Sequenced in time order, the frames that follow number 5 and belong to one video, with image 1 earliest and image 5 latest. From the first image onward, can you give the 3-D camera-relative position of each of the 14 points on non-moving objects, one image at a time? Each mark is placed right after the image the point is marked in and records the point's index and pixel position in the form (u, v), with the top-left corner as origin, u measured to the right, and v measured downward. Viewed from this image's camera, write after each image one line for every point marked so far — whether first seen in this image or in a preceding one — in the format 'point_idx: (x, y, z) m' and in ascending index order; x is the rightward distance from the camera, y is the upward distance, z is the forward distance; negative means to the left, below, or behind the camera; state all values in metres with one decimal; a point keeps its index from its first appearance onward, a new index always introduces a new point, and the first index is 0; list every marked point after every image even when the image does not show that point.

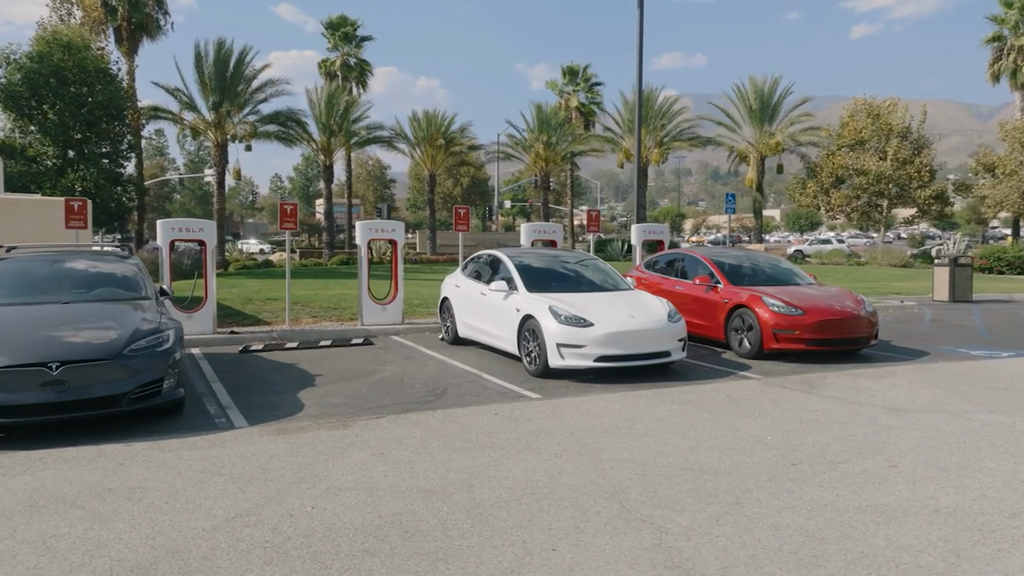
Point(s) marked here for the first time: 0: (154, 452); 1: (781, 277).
0: (-2.7, -1.2, +5.8) m
1: (+4.1, +0.2, +11.5) m
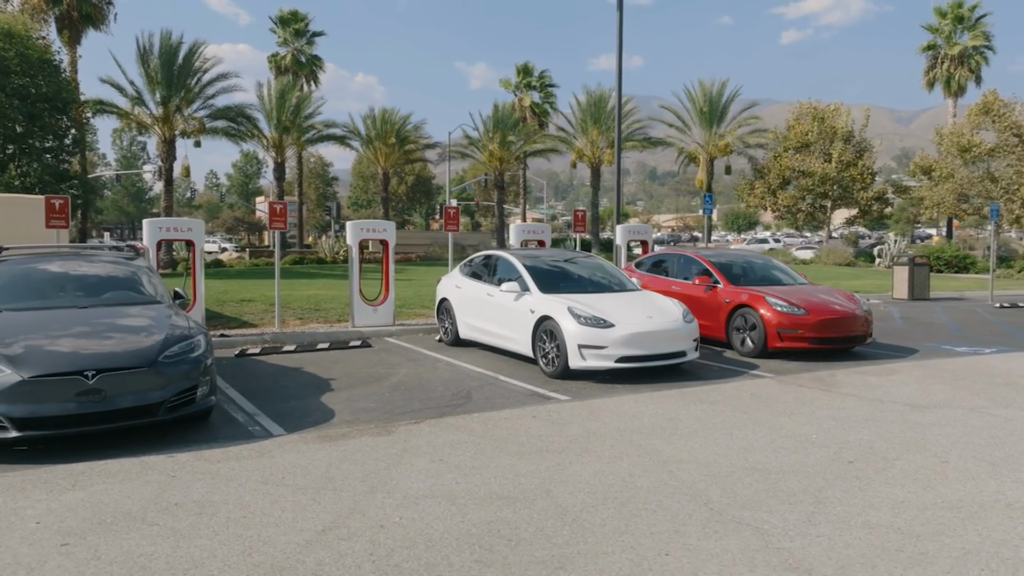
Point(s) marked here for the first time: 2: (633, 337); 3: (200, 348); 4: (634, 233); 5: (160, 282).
0: (-2.2, -1.3, +5.5) m
1: (+4.1, +0.2, +11.7) m
2: (+1.4, -0.6, +8.5) m
3: (-2.6, -0.5, +6.4) m
4: (+2.6, +1.2, +16.0) m
5: (-3.9, +0.1, +8.2) m
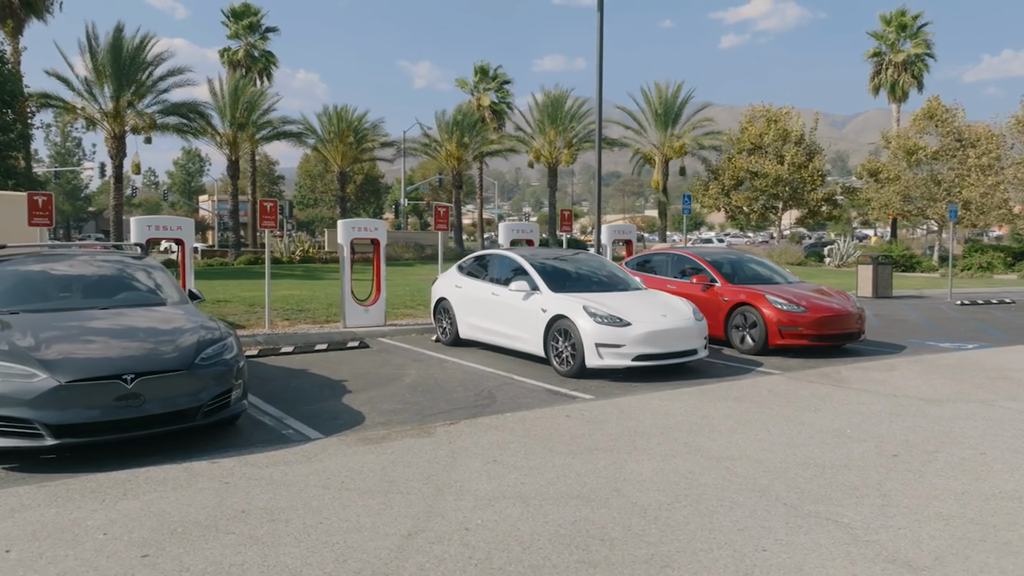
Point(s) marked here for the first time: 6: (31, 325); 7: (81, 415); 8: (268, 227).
0: (-1.8, -1.3, +5.3) m
1: (+4.1, +0.2, +11.9) m
2: (+1.6, -0.5, +8.6) m
3: (-2.3, -0.5, +6.2) m
4: (+2.3, +1.2, +16.1) m
5: (-3.7, +0.1, +7.9) m
6: (-3.8, -0.3, +5.9) m
7: (-3.0, -0.9, +5.2) m
8: (-4.0, +1.0, +12.3) m
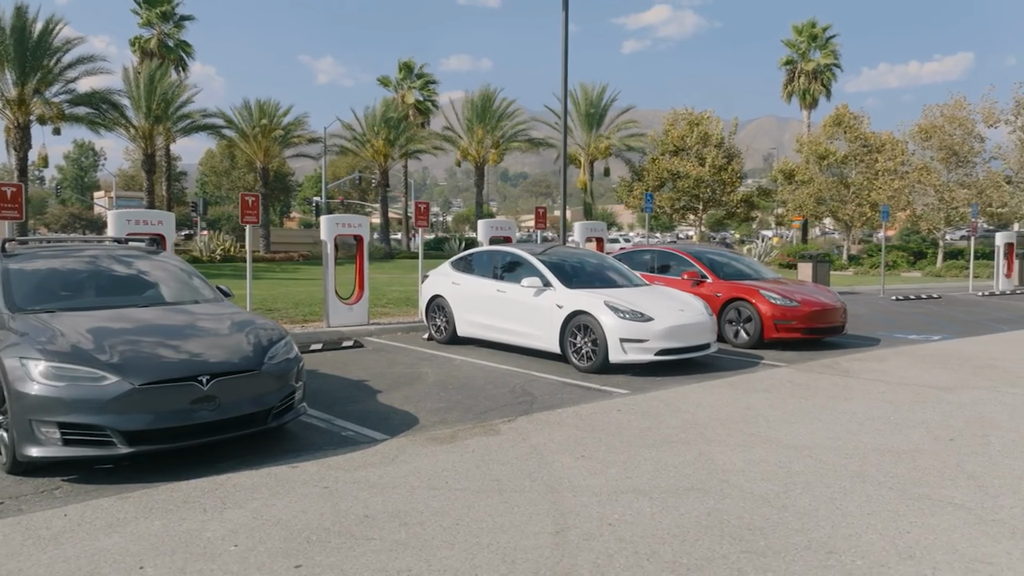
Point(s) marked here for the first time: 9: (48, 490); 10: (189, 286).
0: (-1.2, -1.2, +5.1) m
1: (+3.9, +0.3, +12.3) m
2: (+1.8, -0.5, +8.7) m
3: (-1.7, -0.5, +5.9) m
4: (+1.7, +1.3, +16.3) m
5: (-3.3, +0.2, +7.5) m
6: (-3.2, -0.3, +5.4) m
7: (-2.3, -0.8, +4.8) m
8: (-4.1, +1.0, +11.7) m
9: (-2.9, -1.2, +4.7) m
10: (-3.1, 0.0, +7.2) m
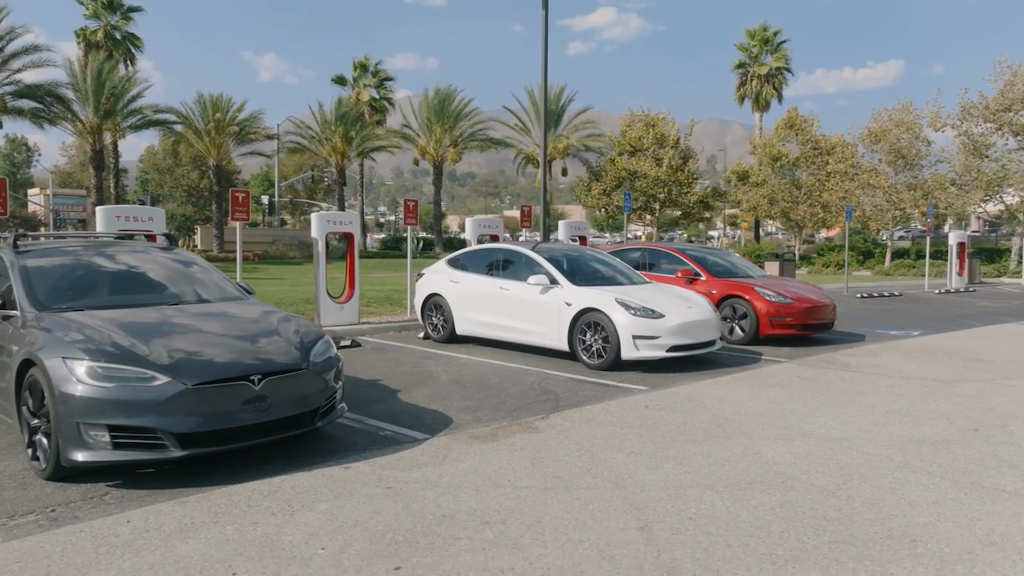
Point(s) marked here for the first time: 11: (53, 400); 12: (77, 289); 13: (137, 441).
0: (-0.8, -1.2, +5.0) m
1: (+3.8, +0.3, +12.5) m
2: (+2.0, -0.5, +8.8) m
3: (-1.4, -0.5, +5.7) m
4: (+1.3, +1.3, +16.3) m
5: (-3.1, +0.2, +7.2) m
6: (-2.8, -0.2, +5.2) m
7: (-1.9, -0.8, +4.7) m
8: (-4.1, +1.0, +11.4) m
9: (-2.5, -1.2, +4.5) m
10: (-2.8, 0.0, +7.0) m
11: (-2.8, -0.7, +4.6) m
12: (-3.7, 0.0, +6.2) m
13: (-2.3, -0.9, +4.5) m
